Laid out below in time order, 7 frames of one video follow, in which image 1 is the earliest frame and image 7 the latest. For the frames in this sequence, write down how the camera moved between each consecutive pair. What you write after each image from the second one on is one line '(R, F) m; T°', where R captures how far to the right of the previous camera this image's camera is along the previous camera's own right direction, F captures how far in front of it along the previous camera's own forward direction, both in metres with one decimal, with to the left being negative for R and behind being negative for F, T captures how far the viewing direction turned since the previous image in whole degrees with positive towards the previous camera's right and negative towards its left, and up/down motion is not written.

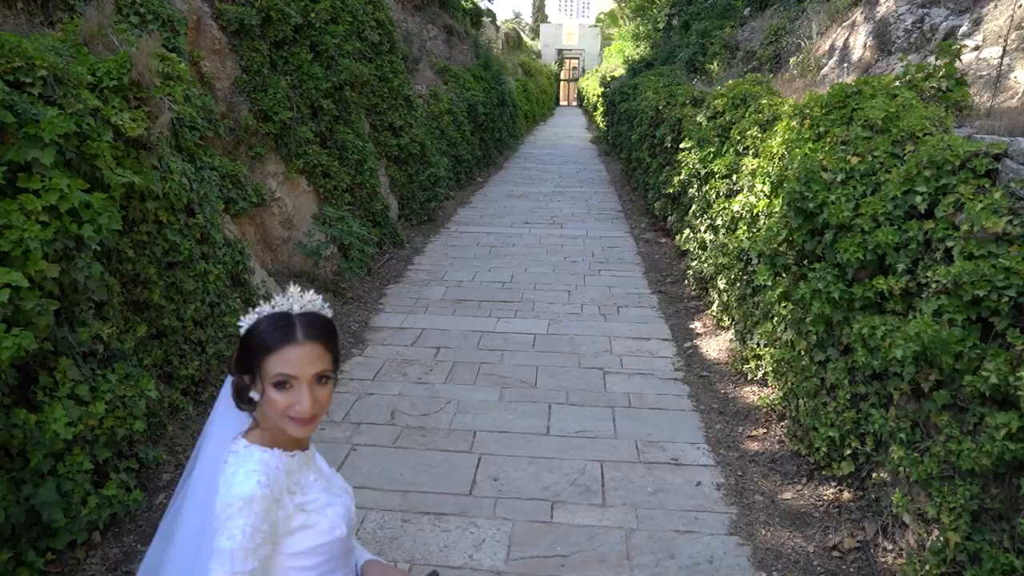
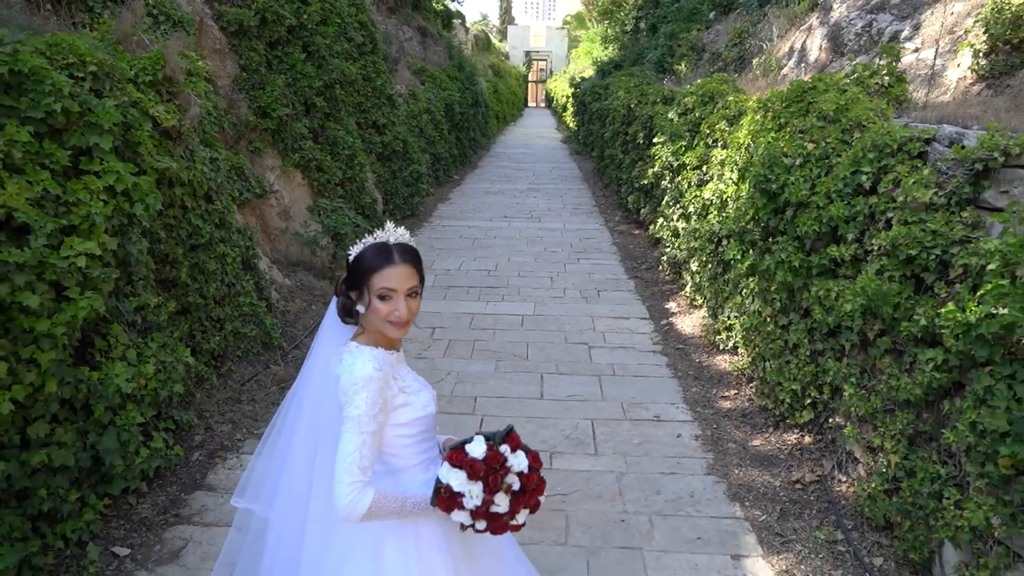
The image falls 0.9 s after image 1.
(-0.2, -0.4) m; +3°
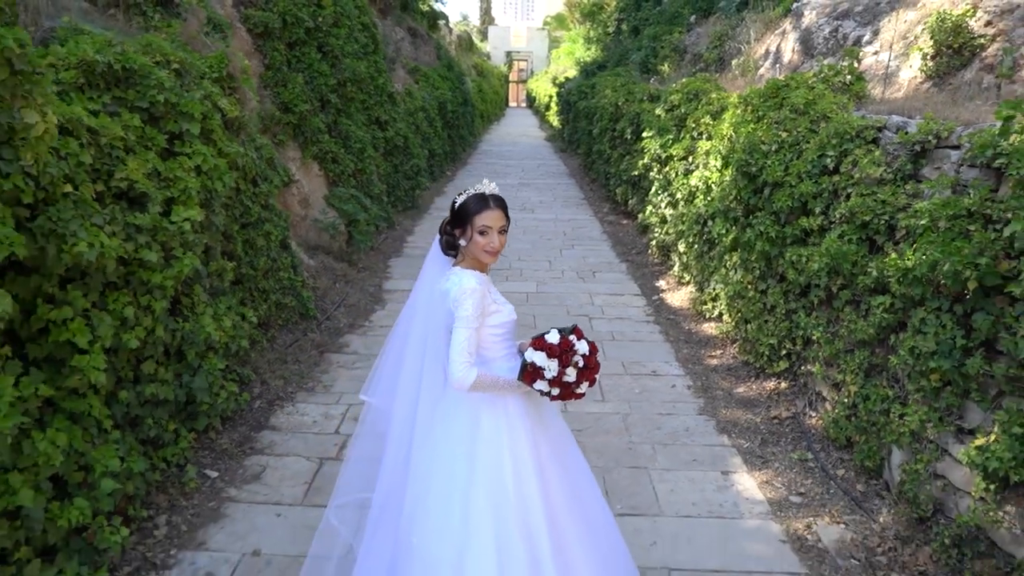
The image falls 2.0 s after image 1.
(-0.2, -0.6) m; +2°
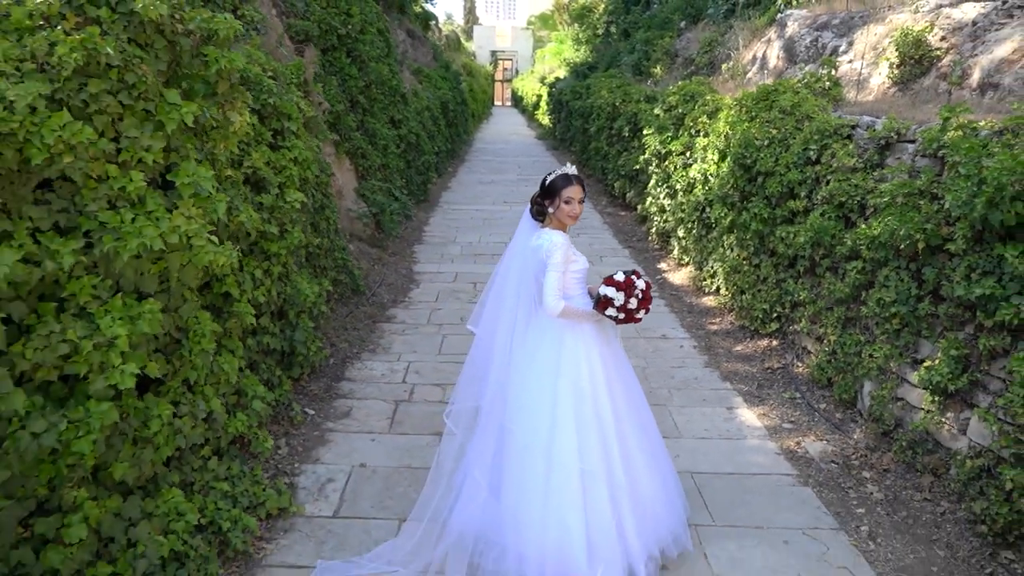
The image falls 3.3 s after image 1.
(-0.4, -0.8) m; +1°
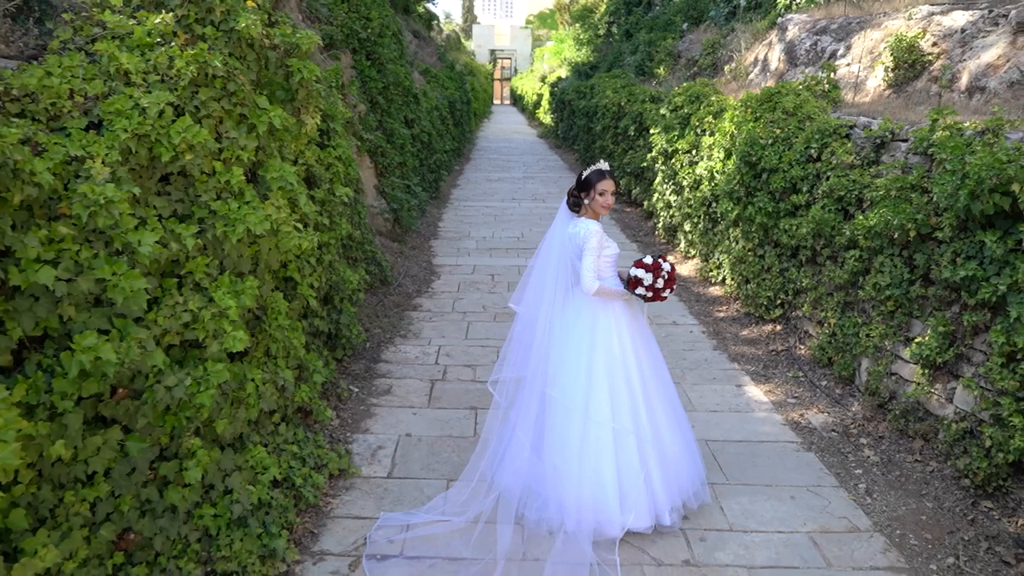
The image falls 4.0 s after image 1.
(-0.2, -0.4) m; 0°
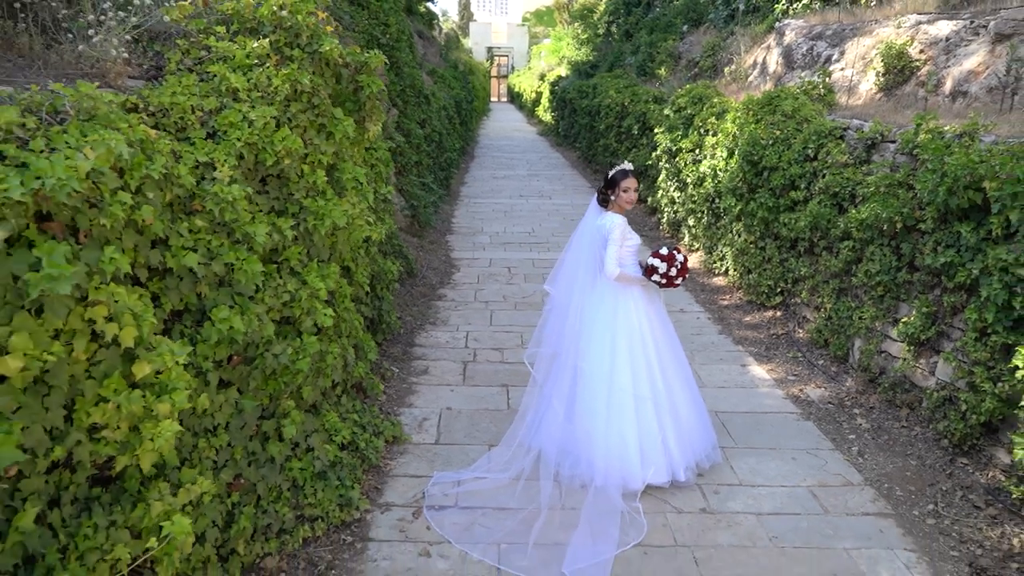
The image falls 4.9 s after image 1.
(-0.2, -0.5) m; 0°
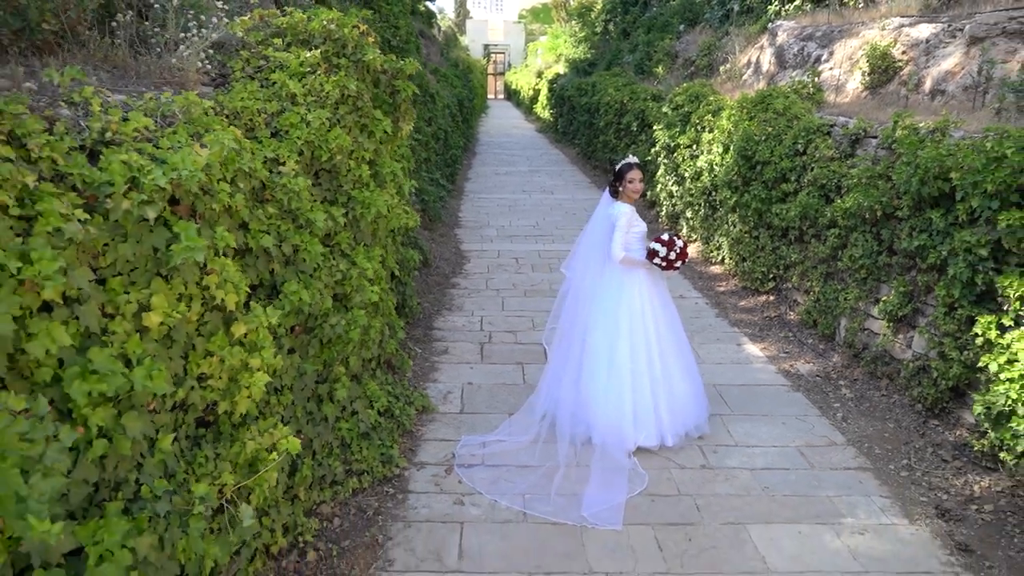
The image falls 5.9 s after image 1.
(-0.1, -0.4) m; 0°
